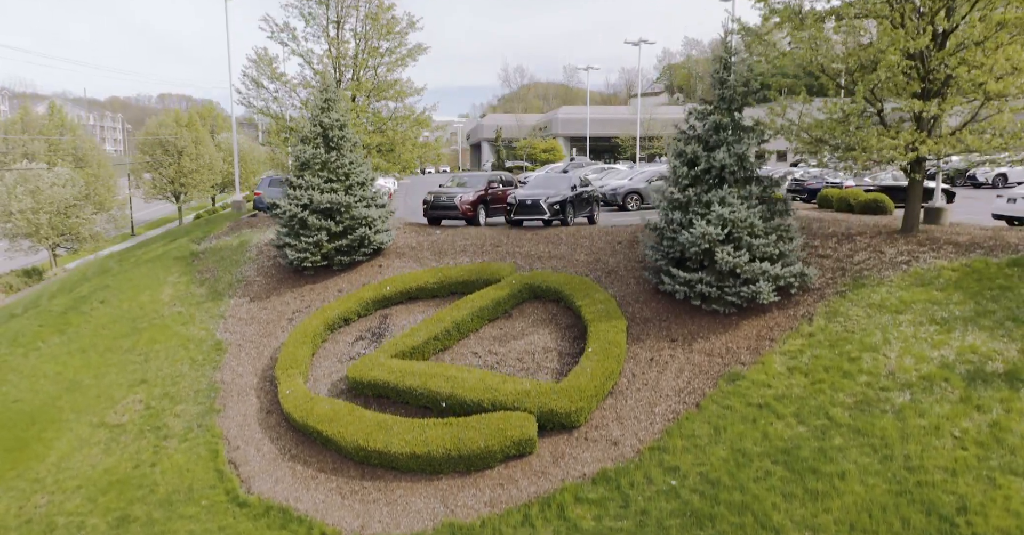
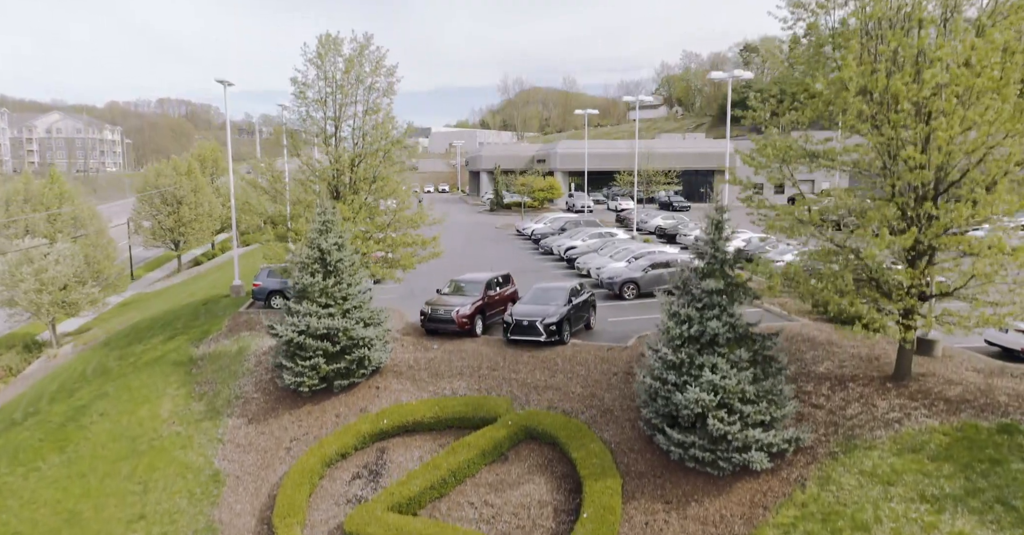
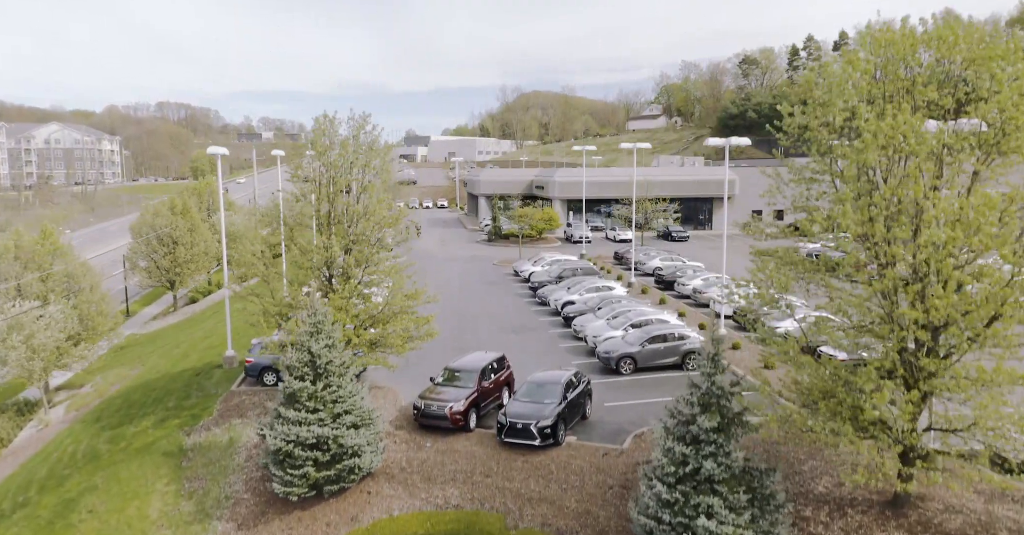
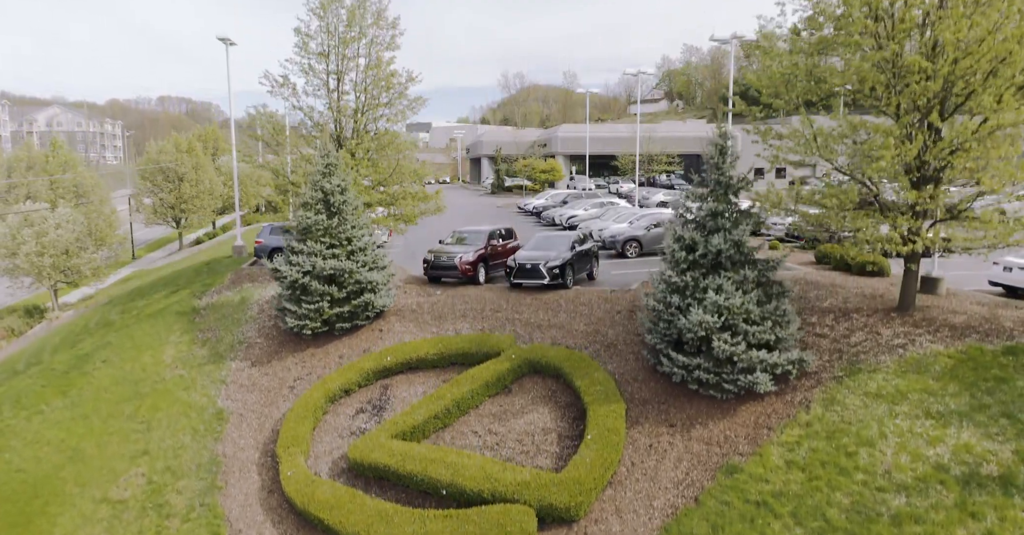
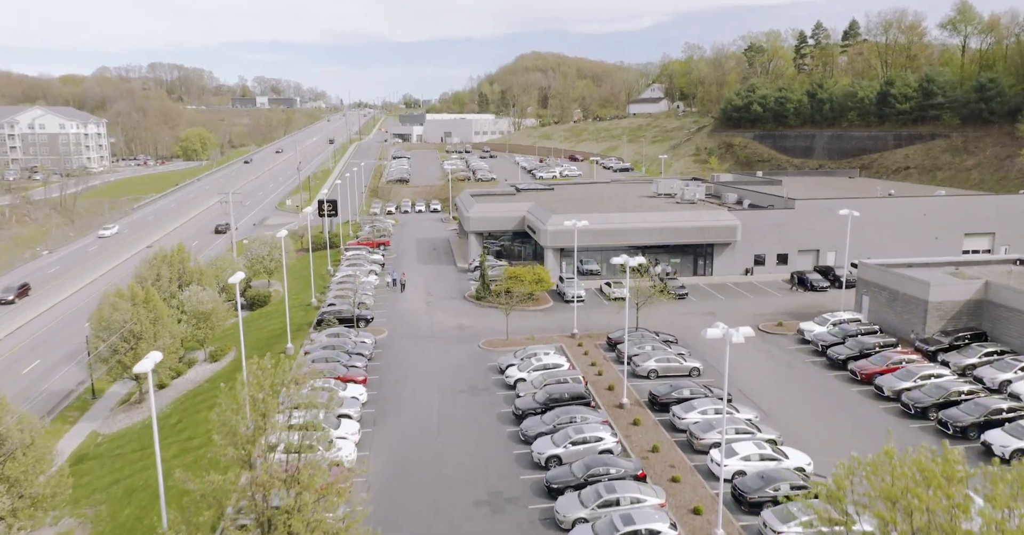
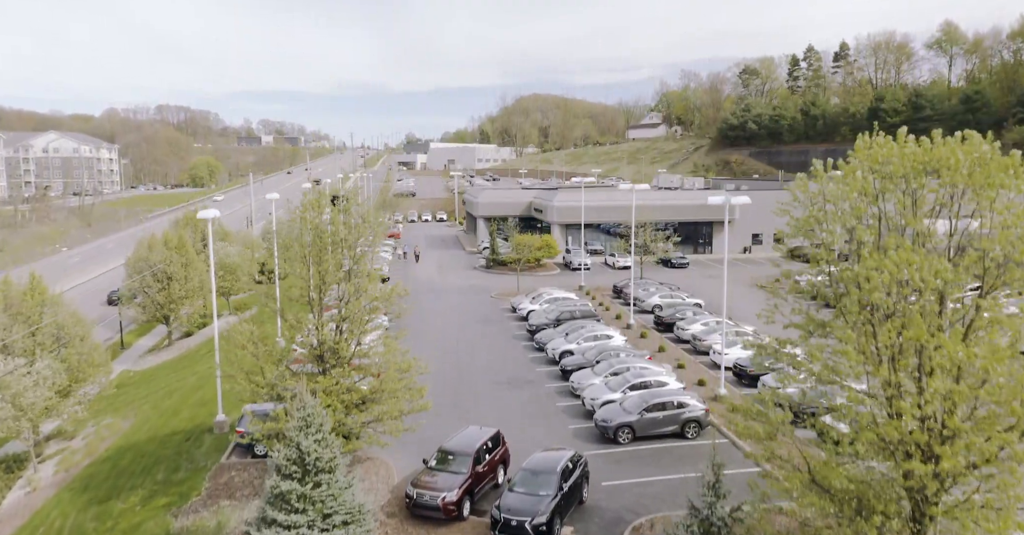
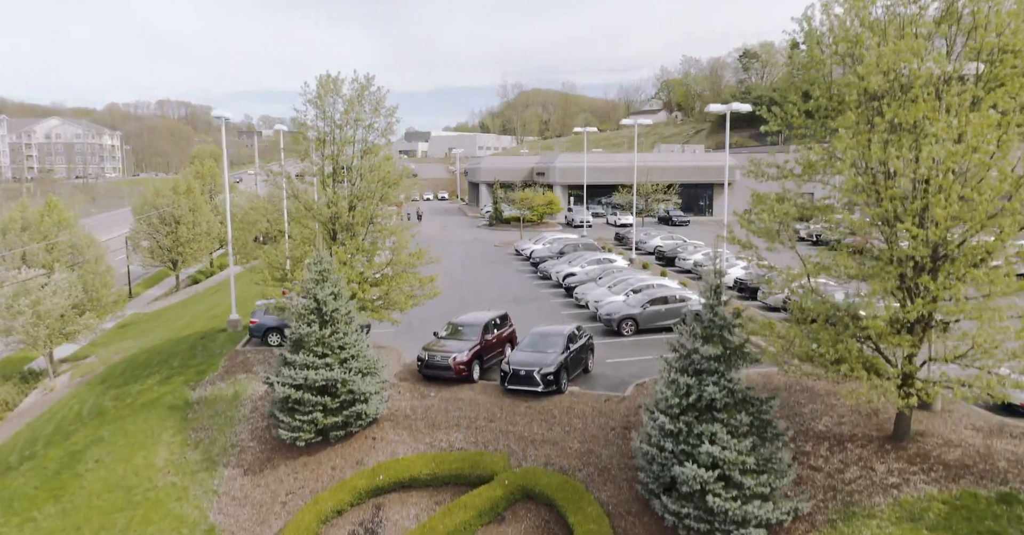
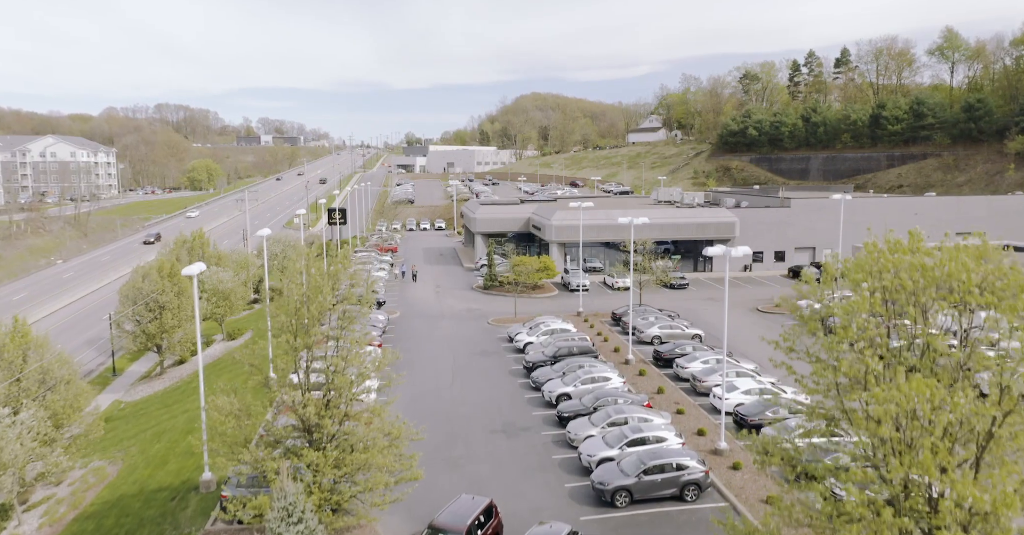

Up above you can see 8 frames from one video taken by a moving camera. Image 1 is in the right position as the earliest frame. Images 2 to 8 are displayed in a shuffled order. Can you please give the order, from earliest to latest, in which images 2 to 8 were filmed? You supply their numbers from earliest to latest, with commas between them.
4, 2, 7, 3, 6, 8, 5
